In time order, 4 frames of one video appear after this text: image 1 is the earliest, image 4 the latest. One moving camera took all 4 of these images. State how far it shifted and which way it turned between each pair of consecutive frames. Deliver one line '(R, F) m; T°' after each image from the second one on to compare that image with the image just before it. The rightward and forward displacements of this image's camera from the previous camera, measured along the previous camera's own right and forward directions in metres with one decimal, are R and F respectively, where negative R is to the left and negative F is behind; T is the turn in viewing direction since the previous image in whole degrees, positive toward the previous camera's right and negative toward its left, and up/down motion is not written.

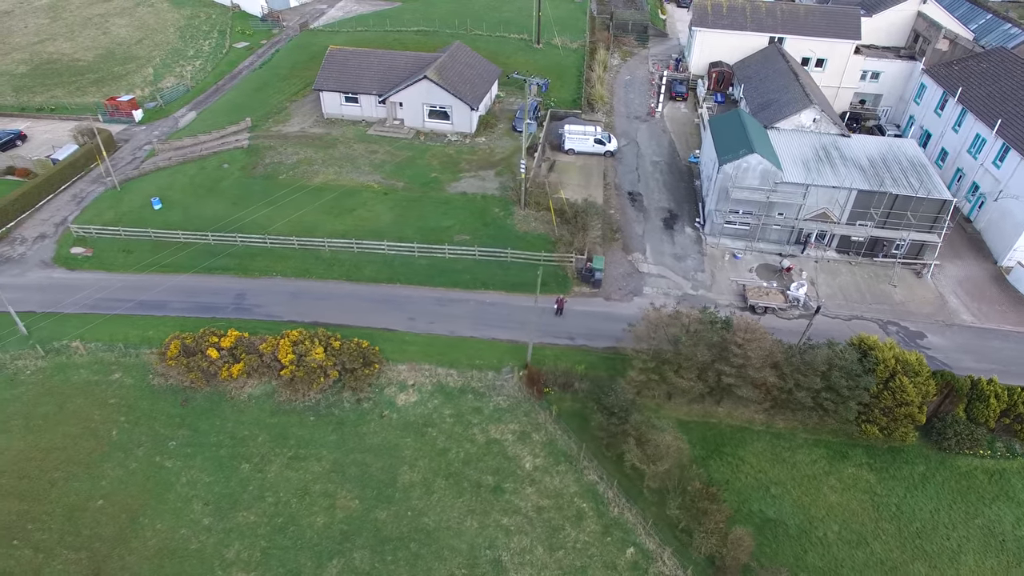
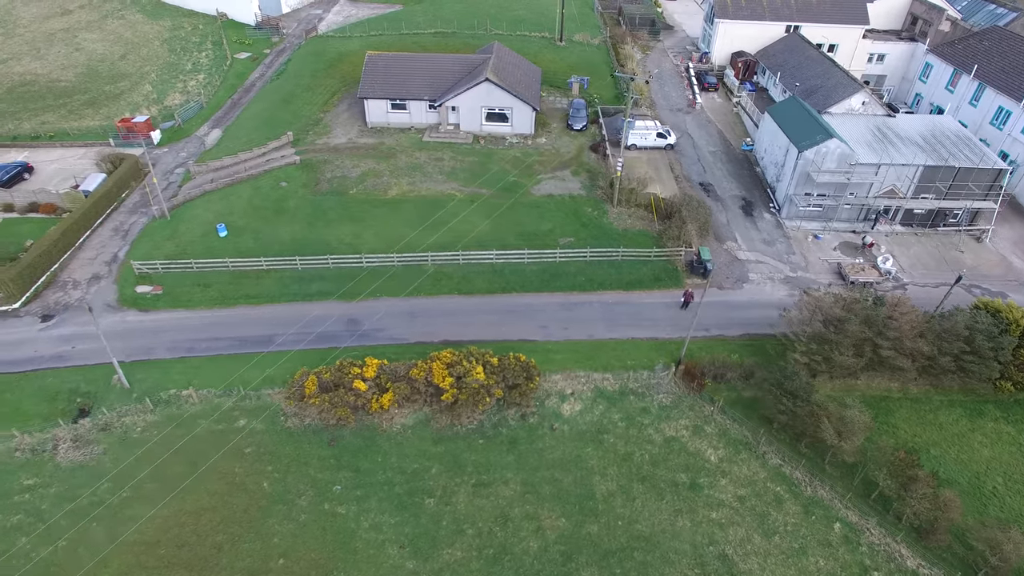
(-10.1, +1.1) m; +7°
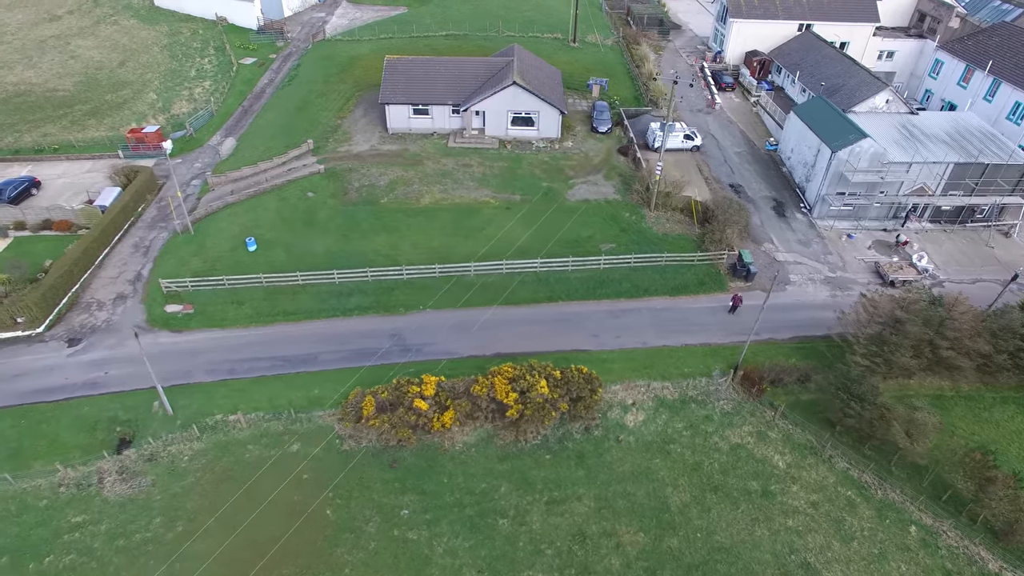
(-3.5, +0.7) m; +2°
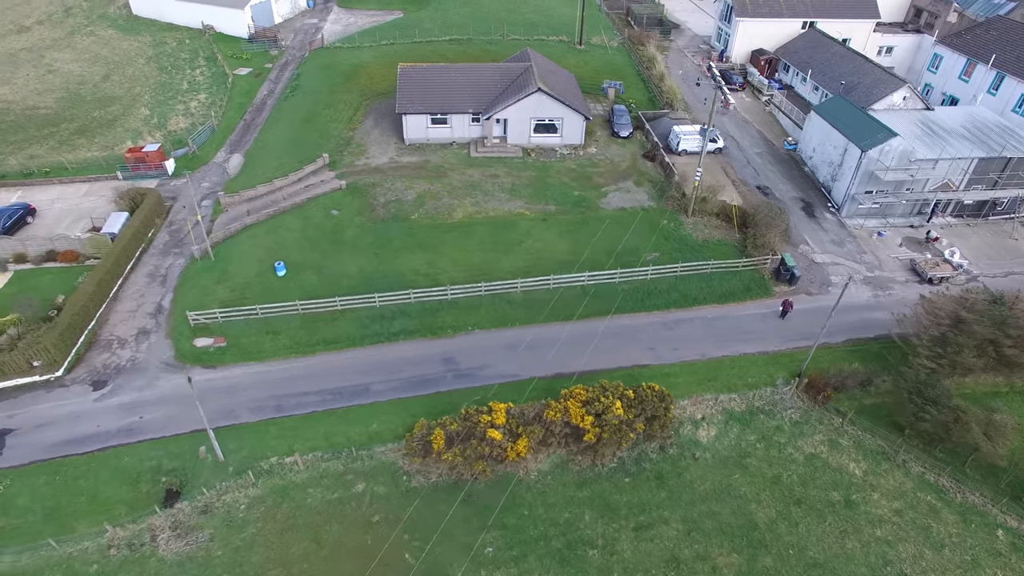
(-4.1, +1.2) m; +3°
